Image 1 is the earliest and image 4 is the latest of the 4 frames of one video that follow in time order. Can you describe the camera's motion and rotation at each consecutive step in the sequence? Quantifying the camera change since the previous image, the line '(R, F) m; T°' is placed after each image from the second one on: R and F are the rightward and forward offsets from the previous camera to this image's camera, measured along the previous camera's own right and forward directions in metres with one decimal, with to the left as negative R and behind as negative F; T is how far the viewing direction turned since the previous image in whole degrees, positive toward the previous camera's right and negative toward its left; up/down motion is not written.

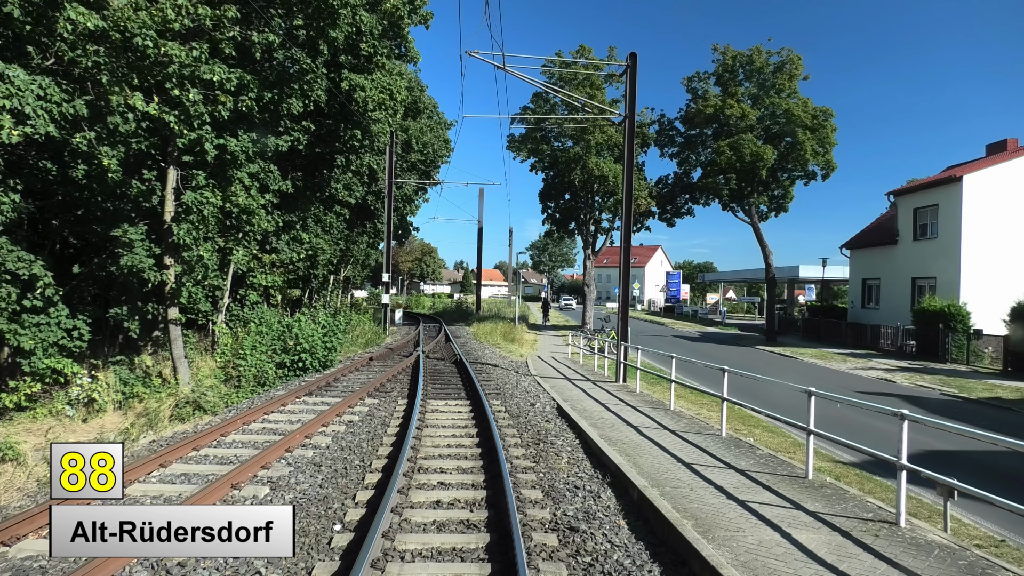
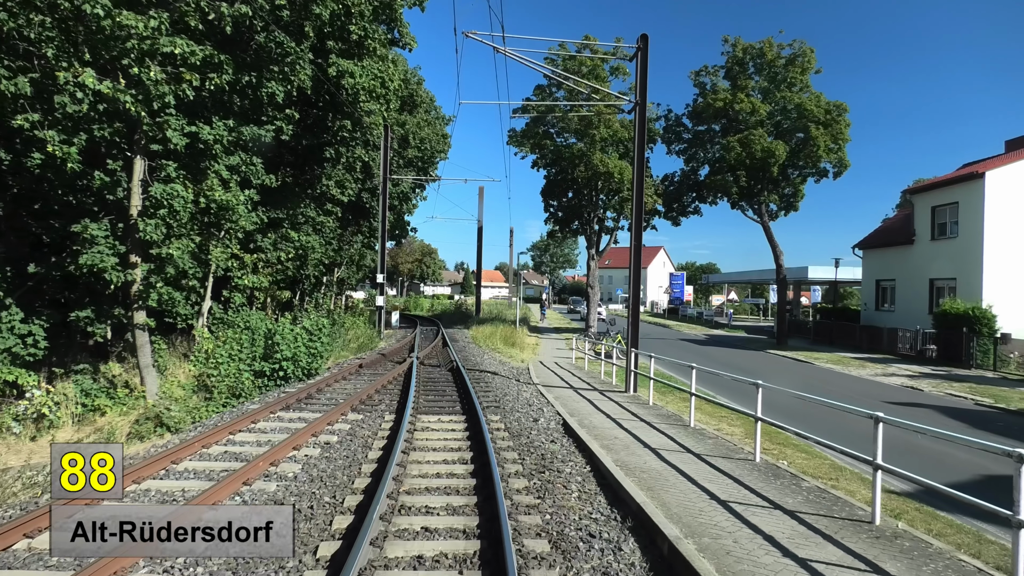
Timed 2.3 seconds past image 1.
(0.0, +1.1) m; 0°
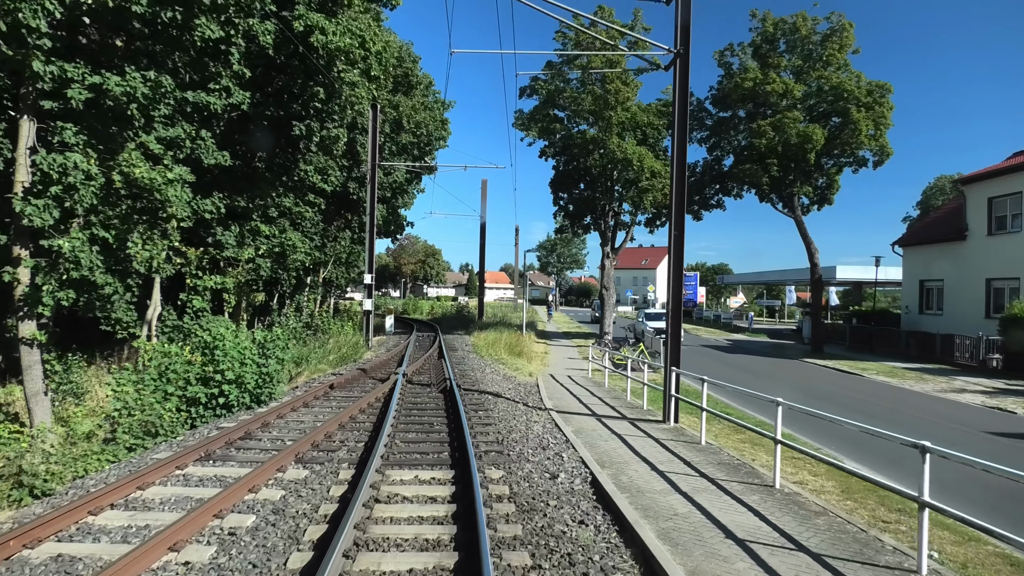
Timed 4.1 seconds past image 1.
(0.0, +2.6) m; 0°
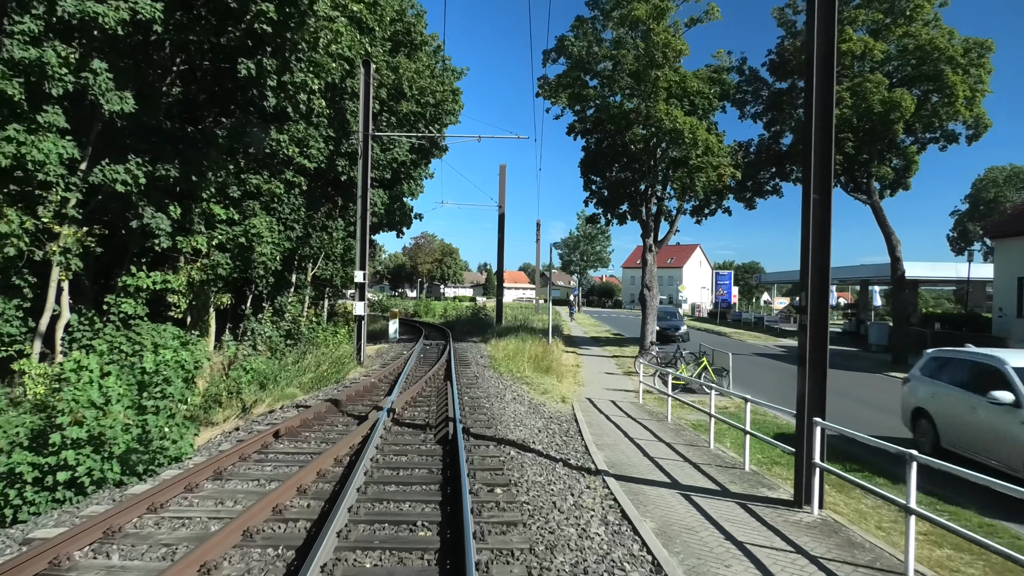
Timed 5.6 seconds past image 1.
(-0.2, +3.7) m; -1°
